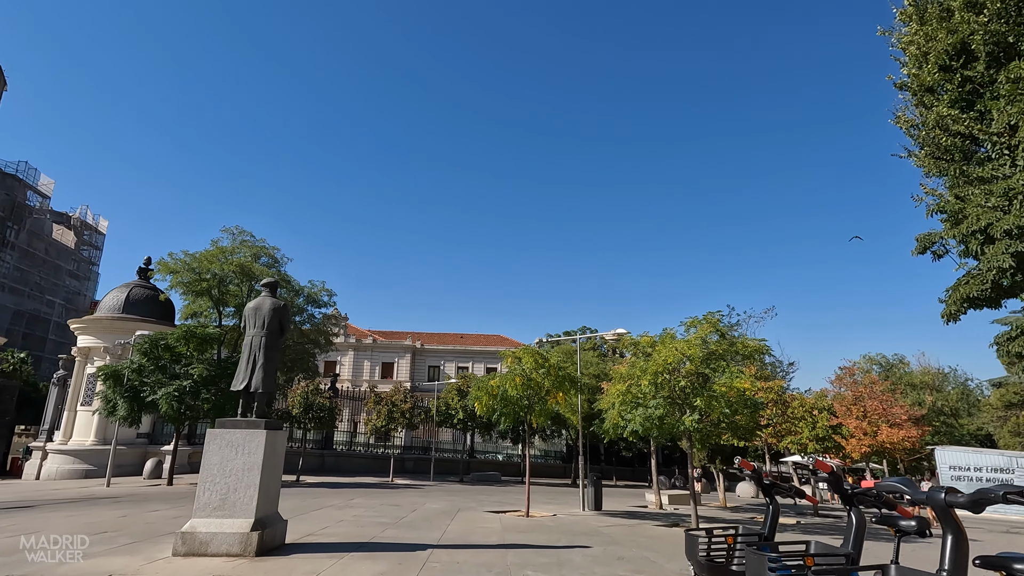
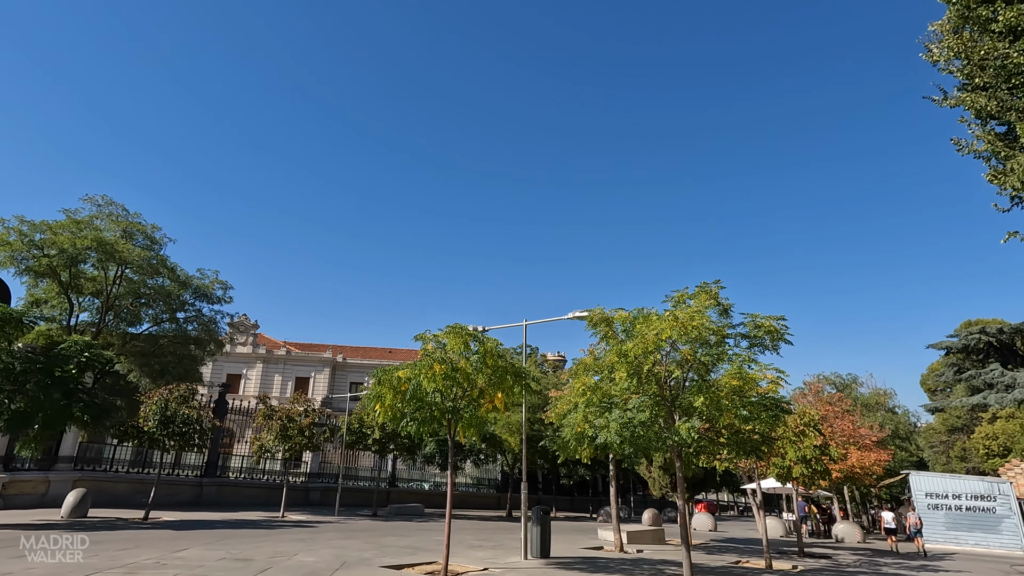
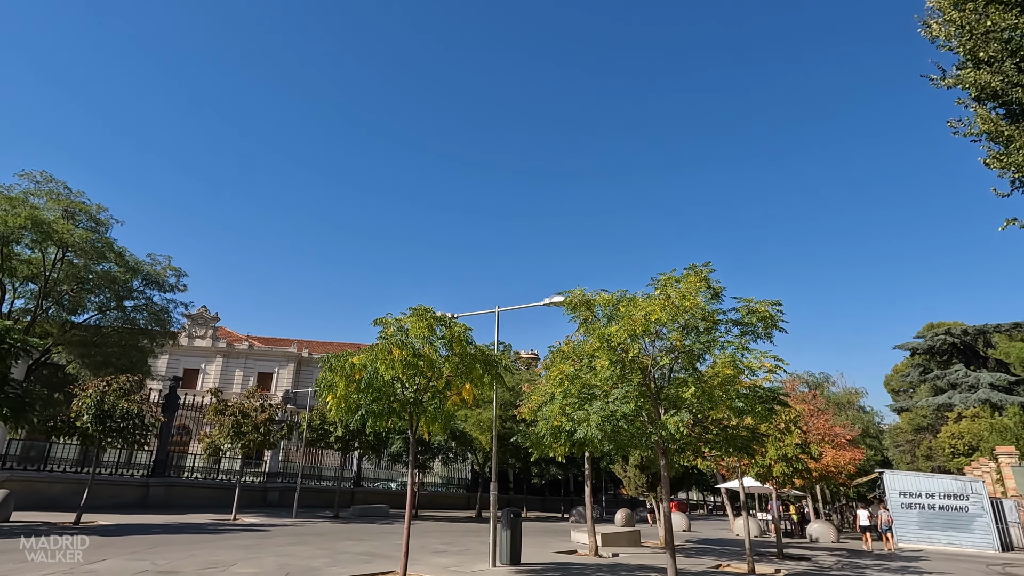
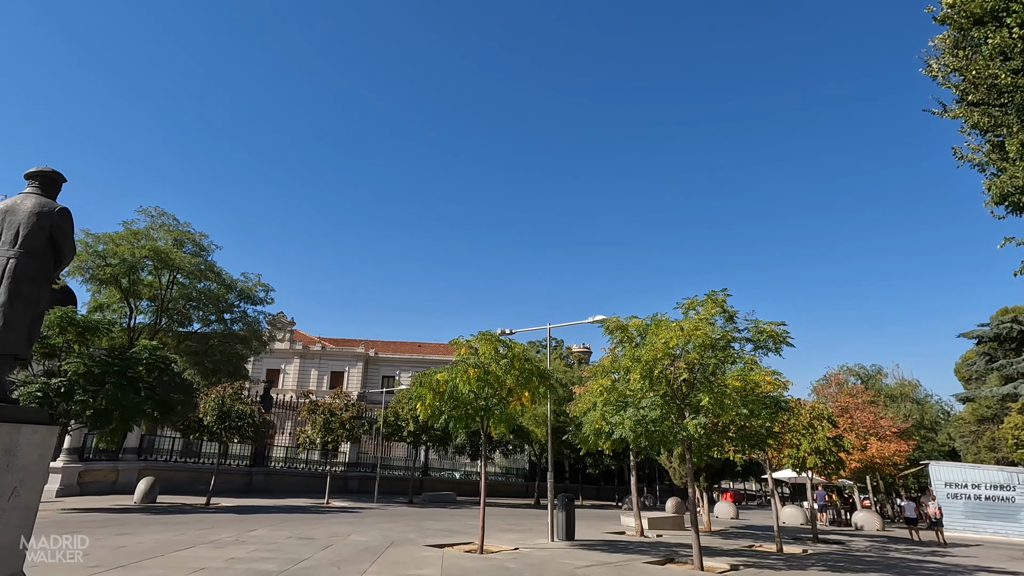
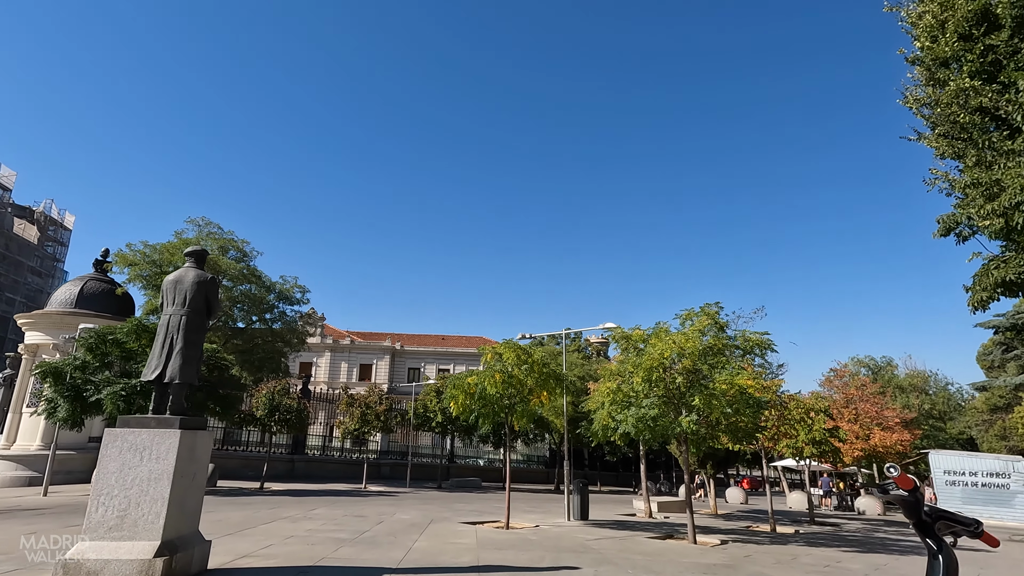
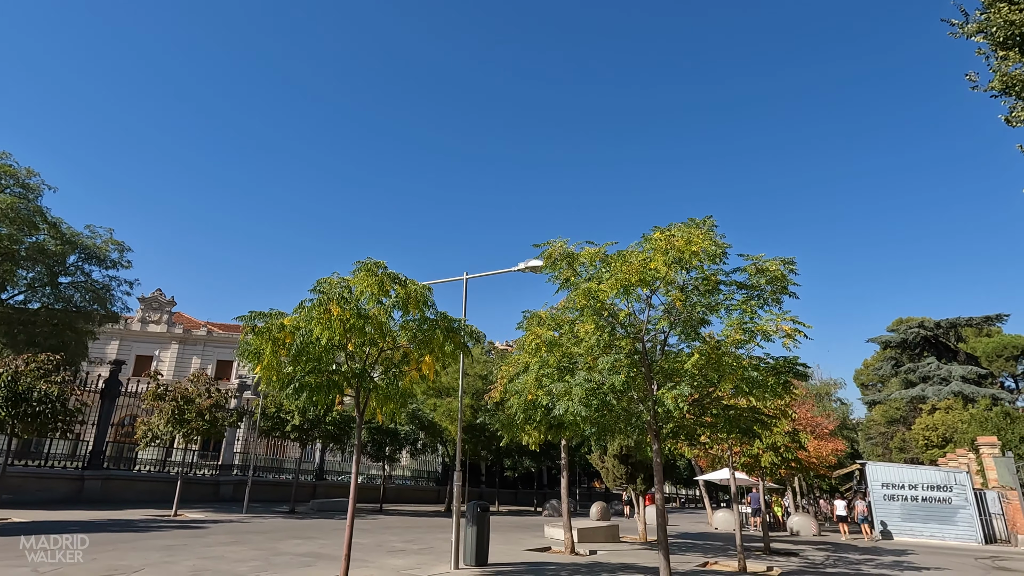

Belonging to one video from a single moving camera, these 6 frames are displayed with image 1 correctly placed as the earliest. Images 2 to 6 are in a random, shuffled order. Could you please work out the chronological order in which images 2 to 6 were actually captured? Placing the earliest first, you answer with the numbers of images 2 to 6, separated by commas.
5, 4, 2, 3, 6
